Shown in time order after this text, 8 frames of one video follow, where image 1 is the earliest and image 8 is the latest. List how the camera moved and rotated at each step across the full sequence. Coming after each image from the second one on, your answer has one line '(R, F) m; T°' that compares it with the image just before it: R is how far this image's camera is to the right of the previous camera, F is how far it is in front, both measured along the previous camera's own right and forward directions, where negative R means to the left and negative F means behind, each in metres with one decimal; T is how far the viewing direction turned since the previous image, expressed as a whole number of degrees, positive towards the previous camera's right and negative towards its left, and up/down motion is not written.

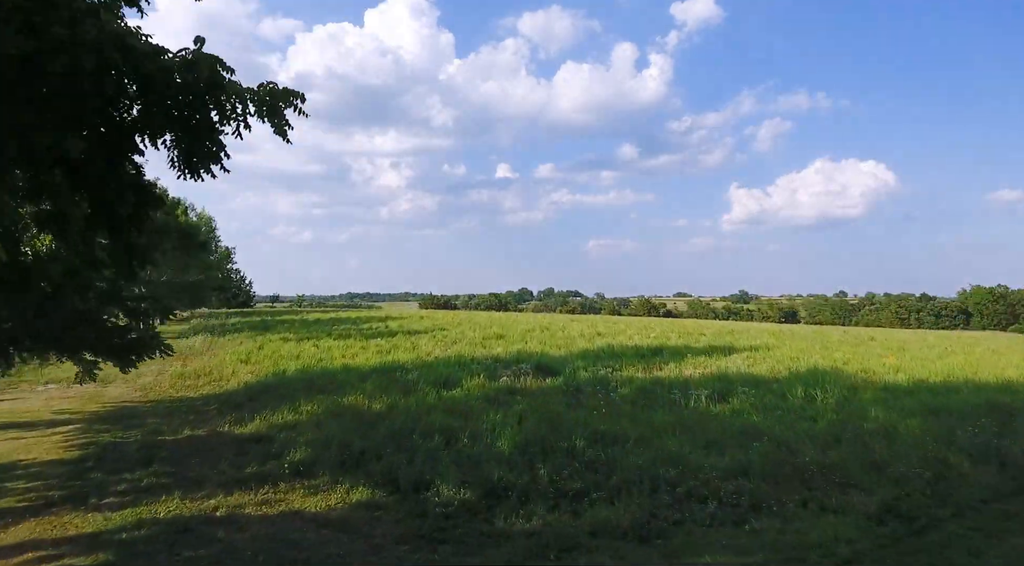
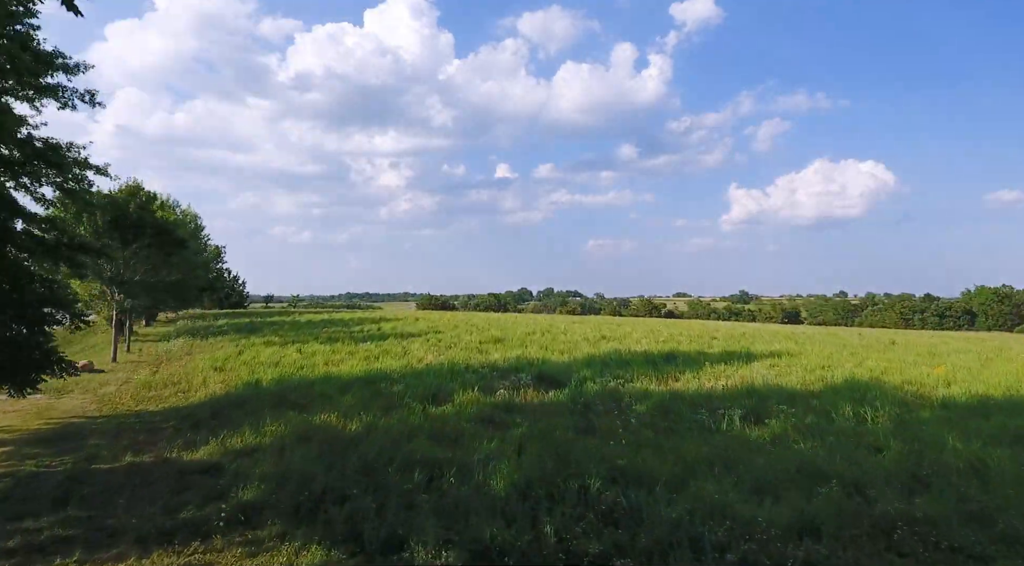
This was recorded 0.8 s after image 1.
(0.0, +1.5) m; 0°
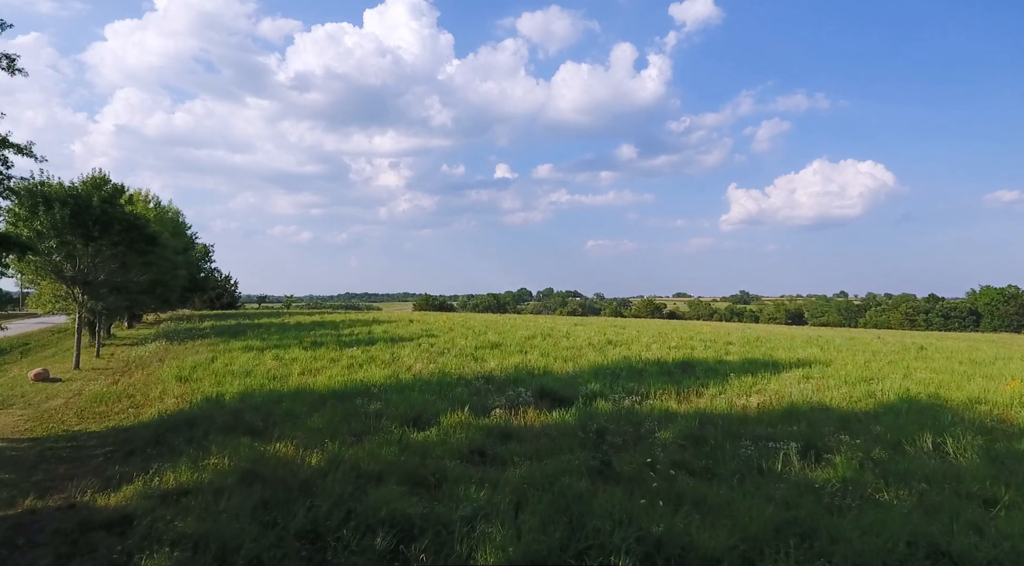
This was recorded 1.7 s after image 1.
(0.0, +1.7) m; 0°
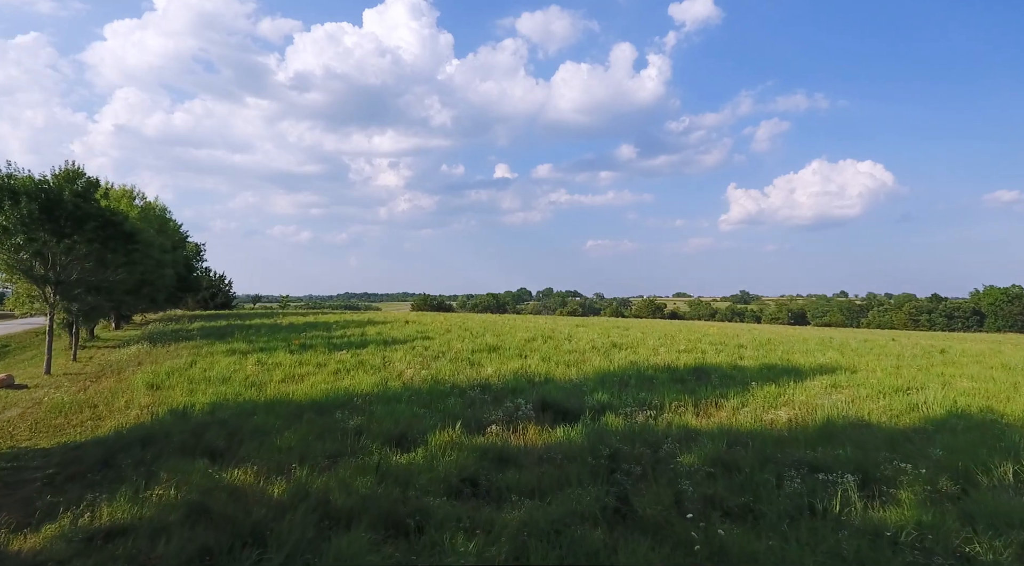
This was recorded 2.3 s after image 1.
(0.0, +1.1) m; 0°
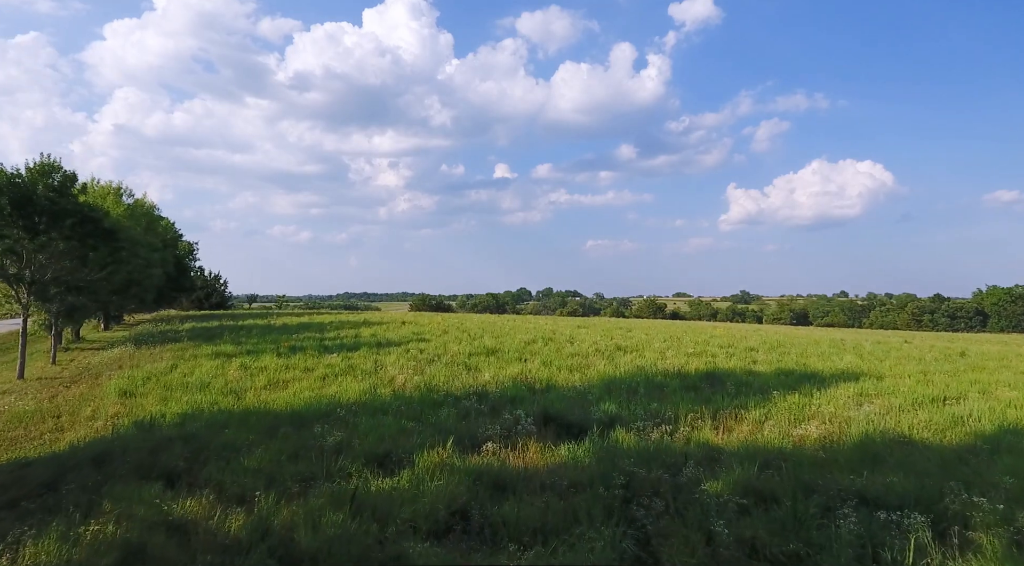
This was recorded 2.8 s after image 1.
(0.0, +0.9) m; 0°
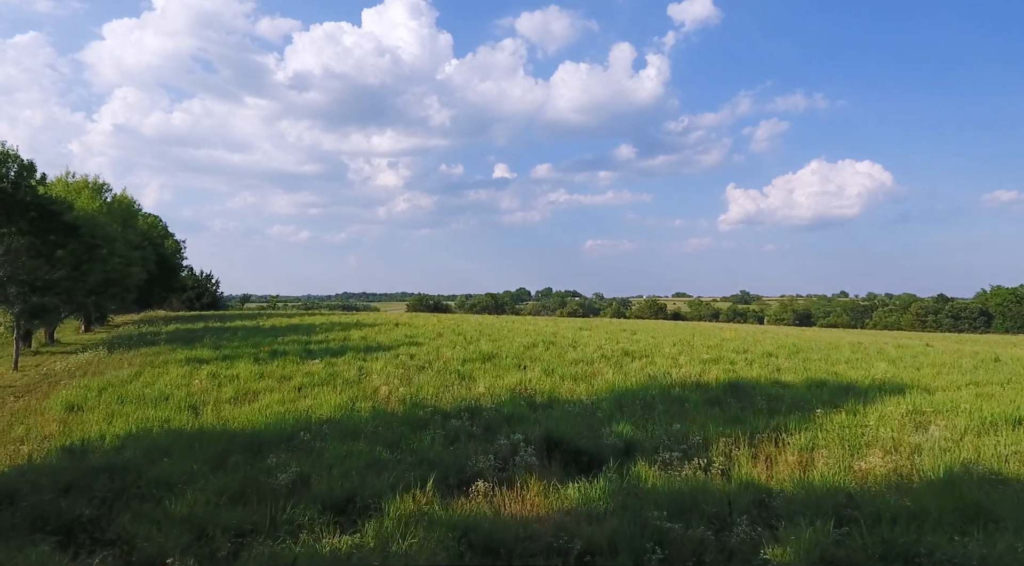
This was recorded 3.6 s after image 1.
(0.0, +1.5) m; 0°
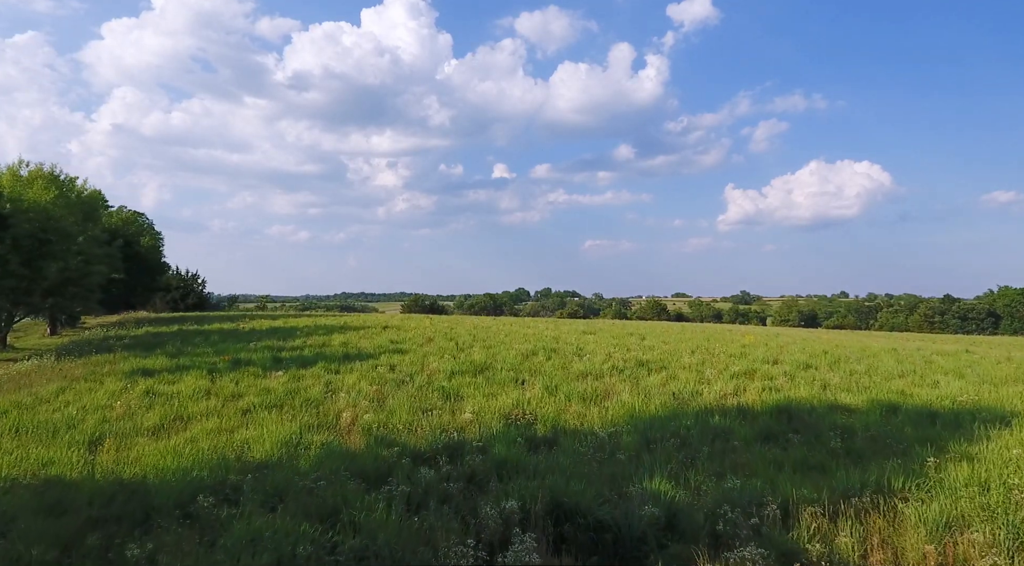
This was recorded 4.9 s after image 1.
(+0.1, +2.3) m; 0°
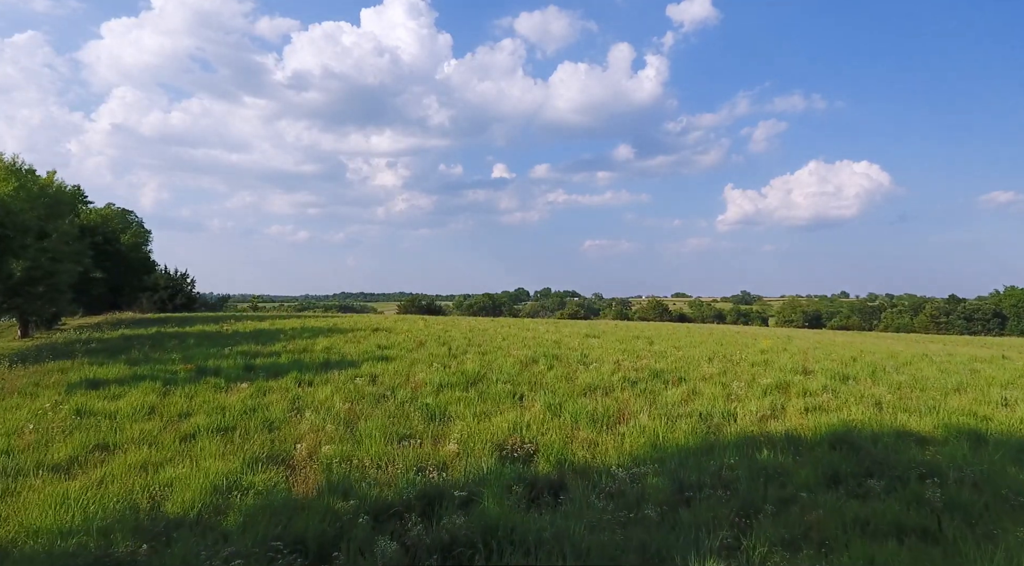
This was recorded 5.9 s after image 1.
(0.0, +1.8) m; 0°
